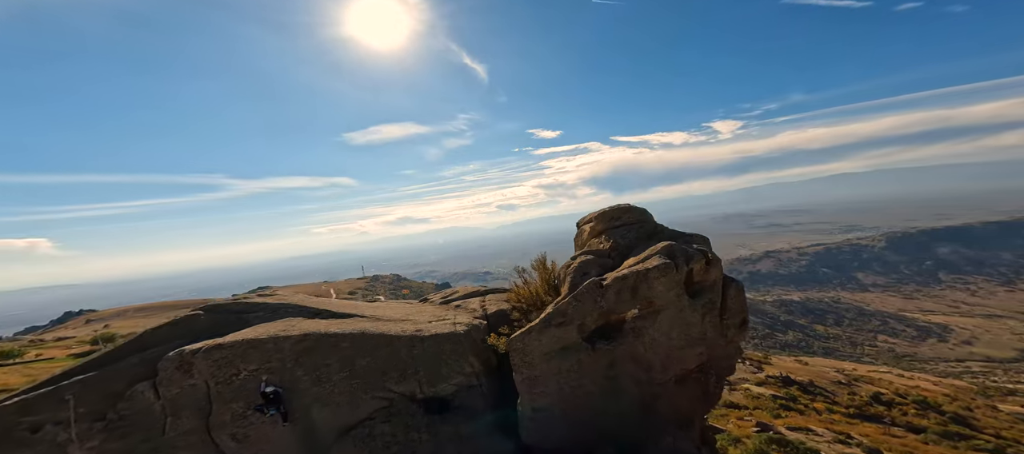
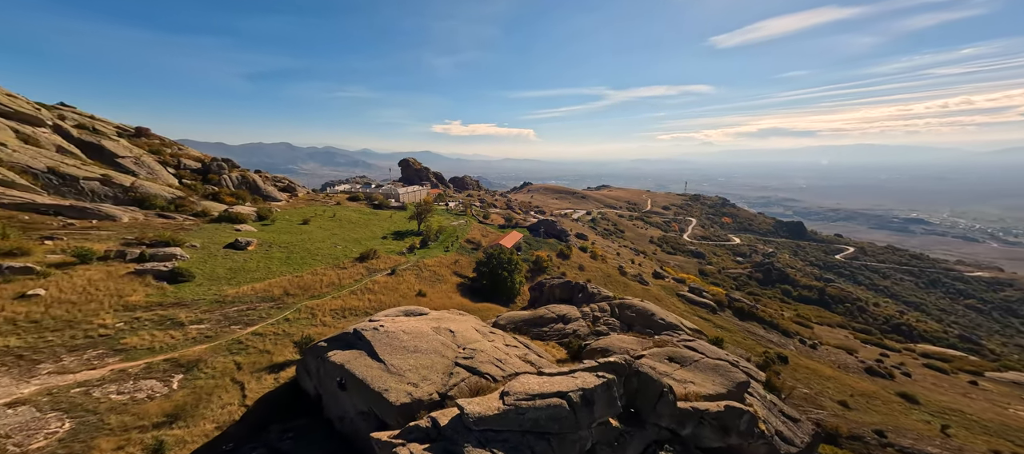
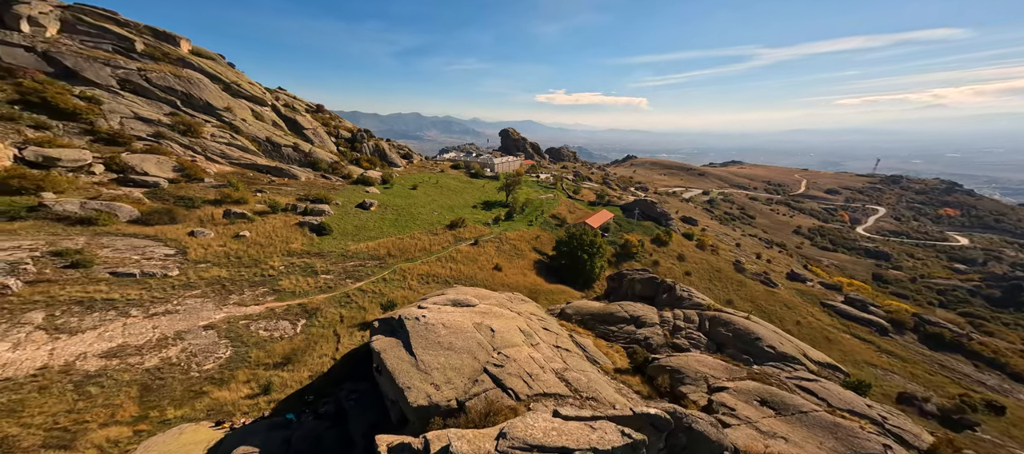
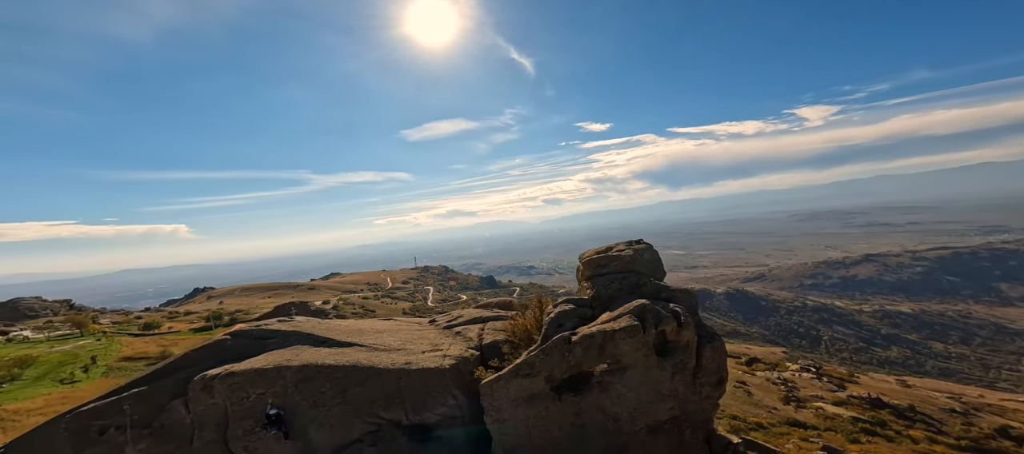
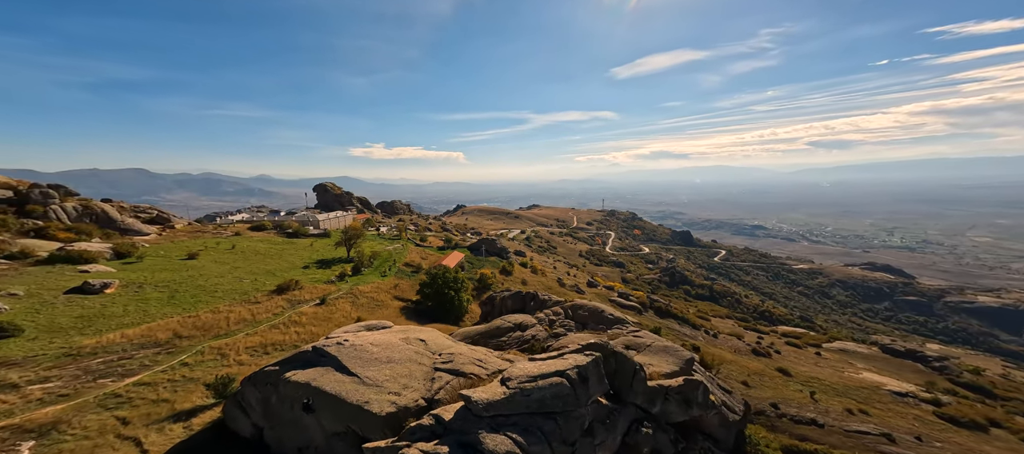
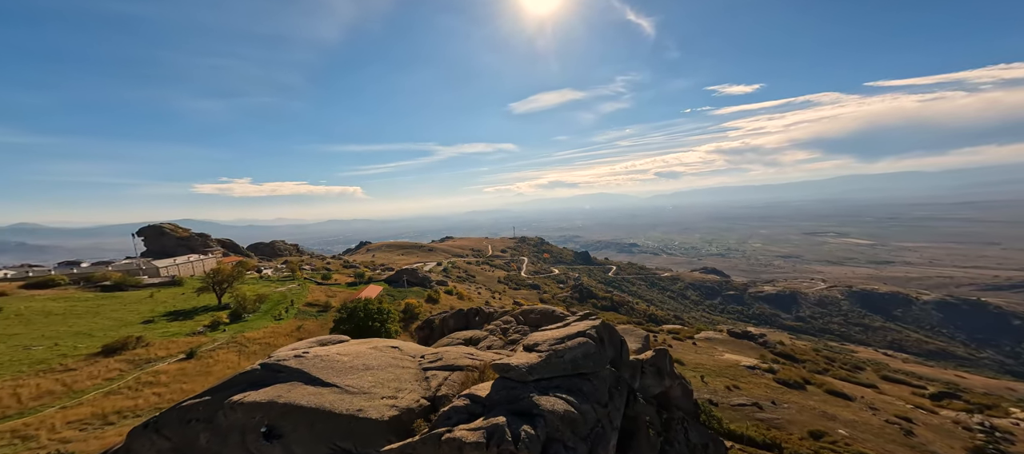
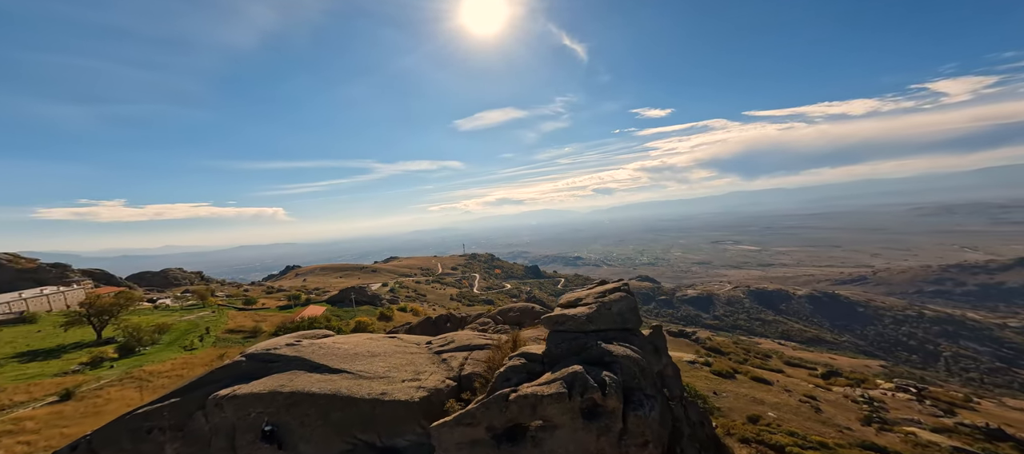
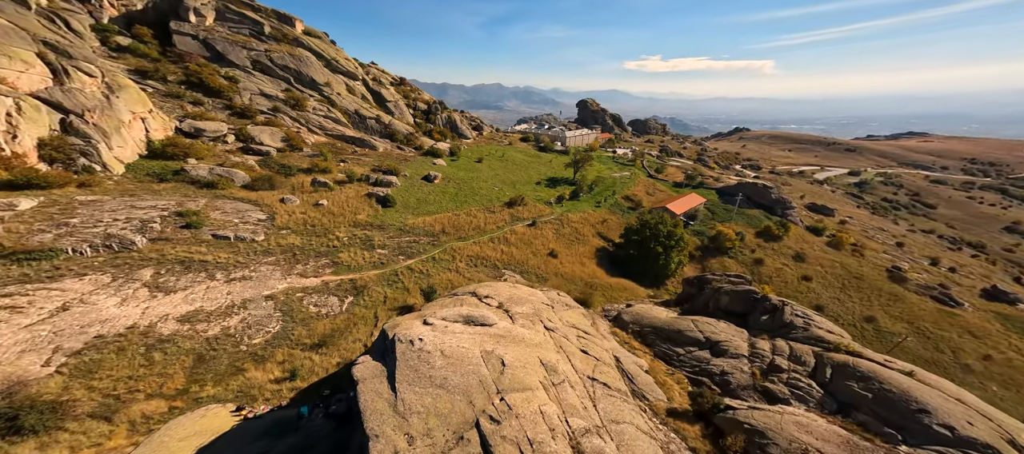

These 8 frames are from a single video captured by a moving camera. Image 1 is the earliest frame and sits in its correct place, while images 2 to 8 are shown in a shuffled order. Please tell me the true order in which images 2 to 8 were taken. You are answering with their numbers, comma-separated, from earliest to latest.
4, 7, 6, 5, 2, 3, 8
